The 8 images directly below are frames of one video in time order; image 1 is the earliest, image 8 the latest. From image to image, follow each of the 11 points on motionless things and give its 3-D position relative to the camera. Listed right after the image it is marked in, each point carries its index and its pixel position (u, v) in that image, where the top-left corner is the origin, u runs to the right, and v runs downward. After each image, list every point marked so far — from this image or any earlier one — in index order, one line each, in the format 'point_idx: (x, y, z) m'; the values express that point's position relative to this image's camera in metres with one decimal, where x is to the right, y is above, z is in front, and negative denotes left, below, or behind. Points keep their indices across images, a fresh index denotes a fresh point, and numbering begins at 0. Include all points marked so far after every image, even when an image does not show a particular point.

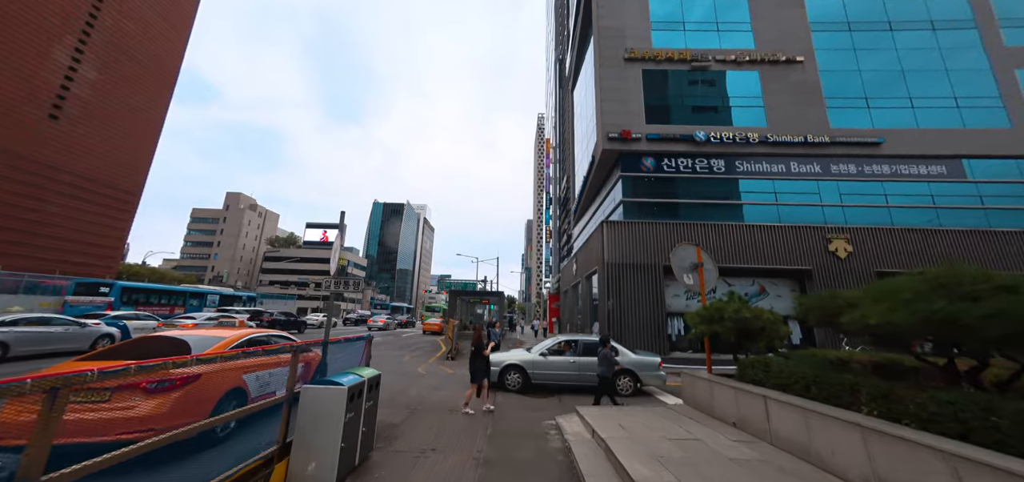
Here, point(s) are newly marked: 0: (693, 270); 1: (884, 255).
0: (+4.1, -0.6, +7.6) m
1: (+16.2, -0.6, +14.6) m
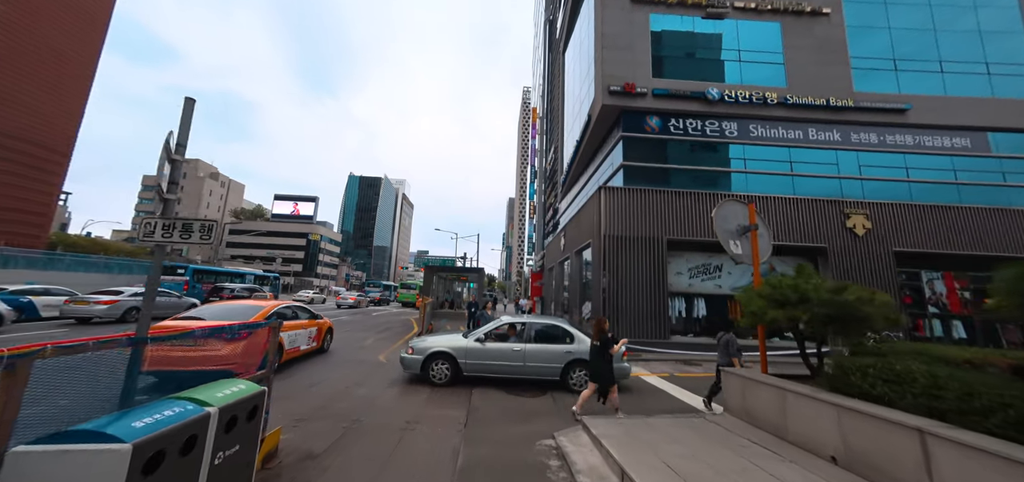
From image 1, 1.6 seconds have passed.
0: (+3.9, +0.1, +5.6) m
1: (+15.5, +0.3, +13.3) m
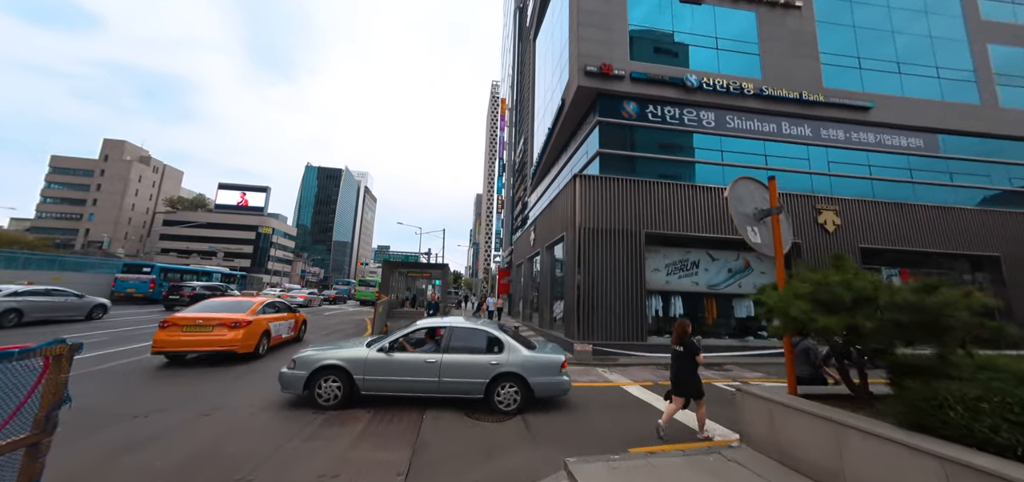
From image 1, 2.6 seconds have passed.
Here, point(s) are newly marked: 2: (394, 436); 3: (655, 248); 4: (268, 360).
0: (+3.4, +0.3, +4.5) m
1: (+14.2, +0.4, +13.3) m
2: (-1.7, -2.8, +4.9) m
3: (+5.4, -0.3, +12.8) m
4: (-6.8, -3.3, +9.4) m
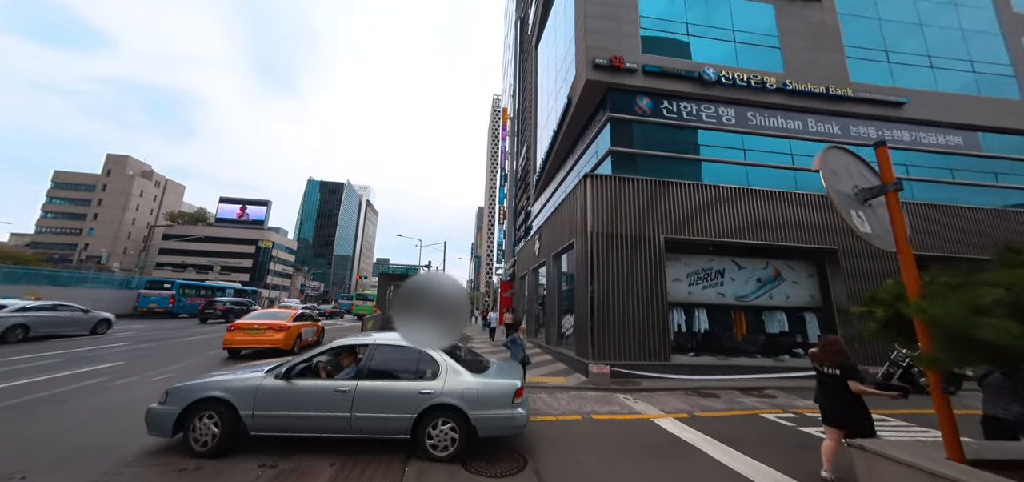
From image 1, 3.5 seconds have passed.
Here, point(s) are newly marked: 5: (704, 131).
0: (+3.5, +0.4, +3.3) m
1: (+14.4, +0.2, +12.0) m
2: (-1.6, -2.8, +3.5) m
3: (+5.6, -0.5, +11.5) m
4: (-6.6, -3.5, +8.0) m
5: (+7.5, +4.3, +13.1) m
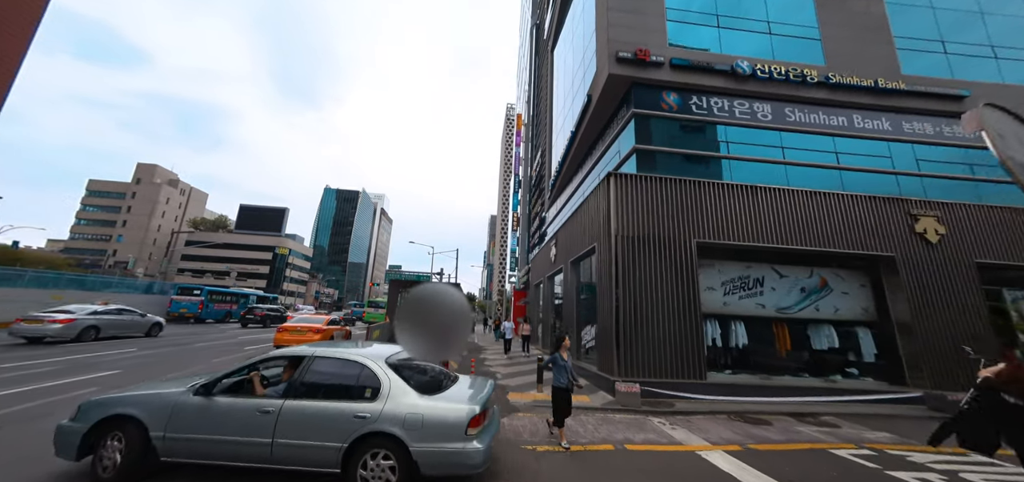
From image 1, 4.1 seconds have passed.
0: (+3.7, +0.4, +2.3) m
1: (+14.9, 0.0, +10.7) m
2: (-1.3, -2.7, +2.7) m
3: (+6.1, -0.7, +10.5) m
4: (-6.2, -3.5, +7.3) m
5: (+8.1, +4.1, +12.1) m
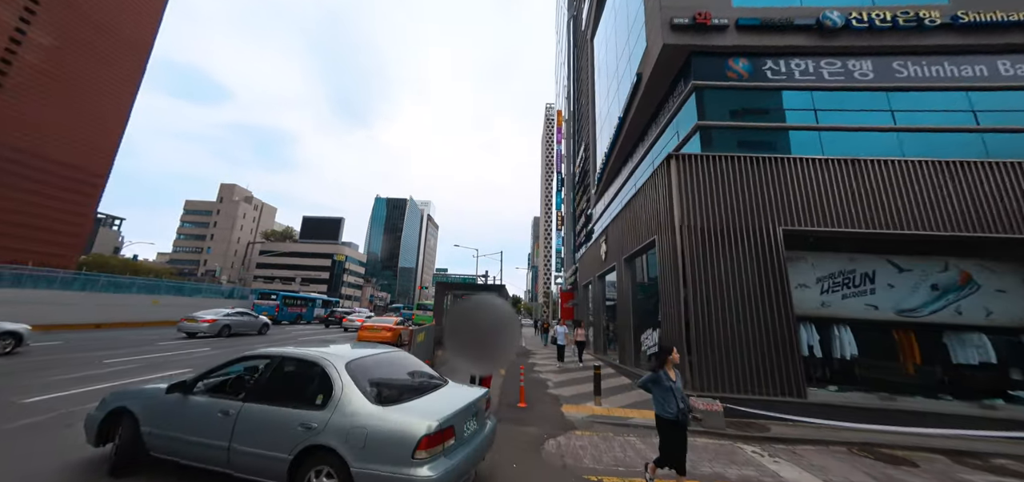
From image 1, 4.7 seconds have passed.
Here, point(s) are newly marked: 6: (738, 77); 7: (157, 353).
0: (+4.0, +0.7, +0.9) m
1: (+16.2, +0.6, +7.8) m
2: (-0.9, -2.5, +1.9) m
3: (+7.4, -0.3, +8.7) m
4: (-5.1, -3.5, +7.1) m
5: (+9.5, +4.4, +10.1) m
6: (+7.1, +5.1, +10.5) m
7: (-14.2, -4.5, +13.4) m
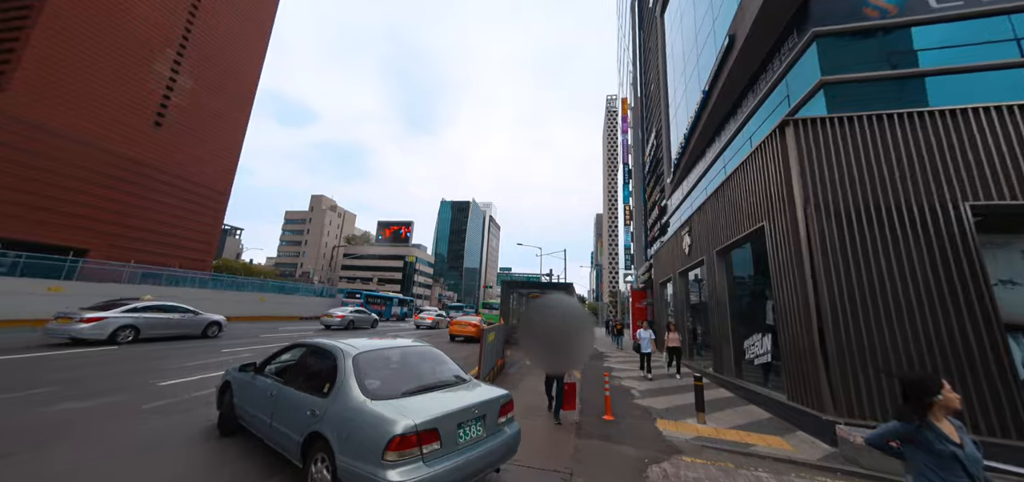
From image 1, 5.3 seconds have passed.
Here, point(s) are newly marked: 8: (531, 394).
0: (+4.3, +1.0, -0.7) m
1: (+17.6, +1.2, +3.8) m
2: (-0.2, -2.3, +1.1) m
3: (+9.2, +0.1, +6.3) m
4: (-3.4, -3.4, +7.0) m
5: (+11.3, +4.9, +7.3) m
6: (+9.0, +5.5, +8.1) m
7: (-11.2, -4.6, +14.8) m
8: (+0.6, -4.4, +9.8) m
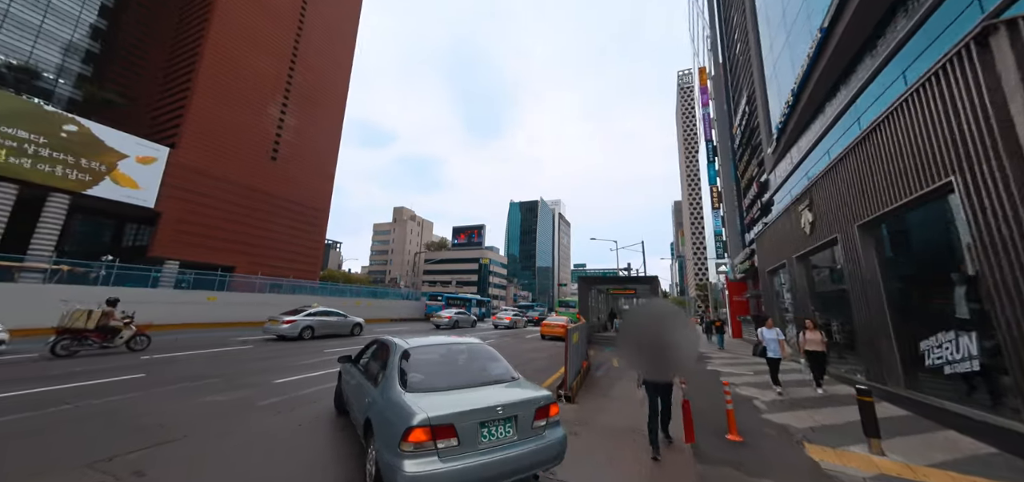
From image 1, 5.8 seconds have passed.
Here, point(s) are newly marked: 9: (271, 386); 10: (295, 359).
0: (+4.1, +1.5, -2.5) m
1: (+17.9, +2.6, -0.8) m
2: (+0.3, -2.1, +0.2) m
3: (+10.3, +1.0, +3.3) m
4: (-1.6, -3.4, +6.6) m
5: (+12.3, +5.9, +3.9) m
6: (+10.1, +6.4, +5.1) m
7: (-7.5, -4.9, +15.8) m
8: (+2.9, -4.1, +8.5) m
9: (-6.7, -4.0, +9.1) m
10: (-7.8, -4.2, +11.8) m
